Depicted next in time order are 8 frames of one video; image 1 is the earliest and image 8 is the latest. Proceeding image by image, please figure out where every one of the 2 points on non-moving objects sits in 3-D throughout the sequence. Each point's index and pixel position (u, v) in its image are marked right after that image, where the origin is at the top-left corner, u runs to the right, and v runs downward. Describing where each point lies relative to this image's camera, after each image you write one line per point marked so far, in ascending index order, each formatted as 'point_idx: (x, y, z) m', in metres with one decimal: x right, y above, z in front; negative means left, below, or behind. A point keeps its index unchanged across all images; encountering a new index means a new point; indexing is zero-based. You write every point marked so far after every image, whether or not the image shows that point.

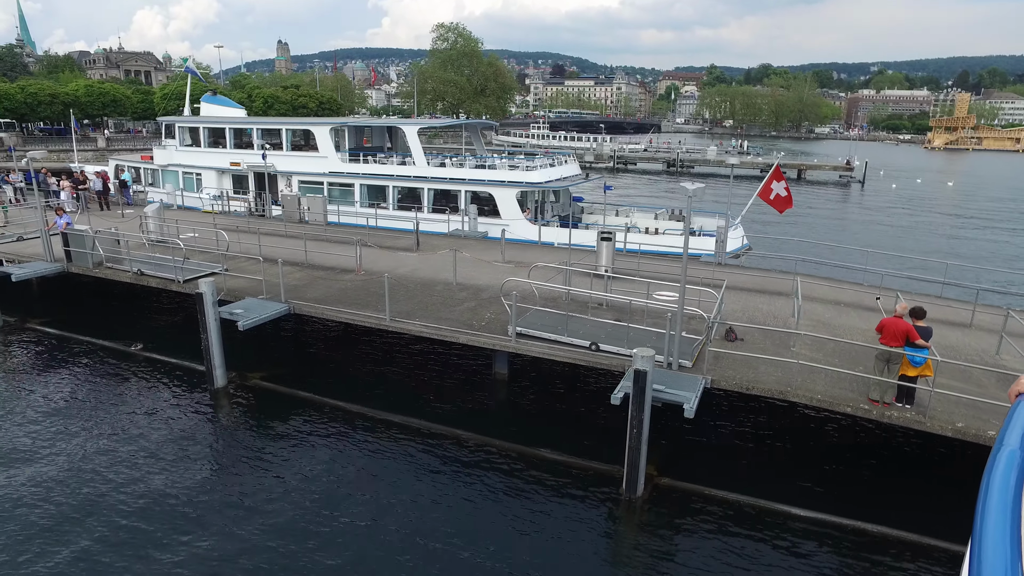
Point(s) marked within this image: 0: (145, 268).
0: (-9.1, +0.5, +16.1) m
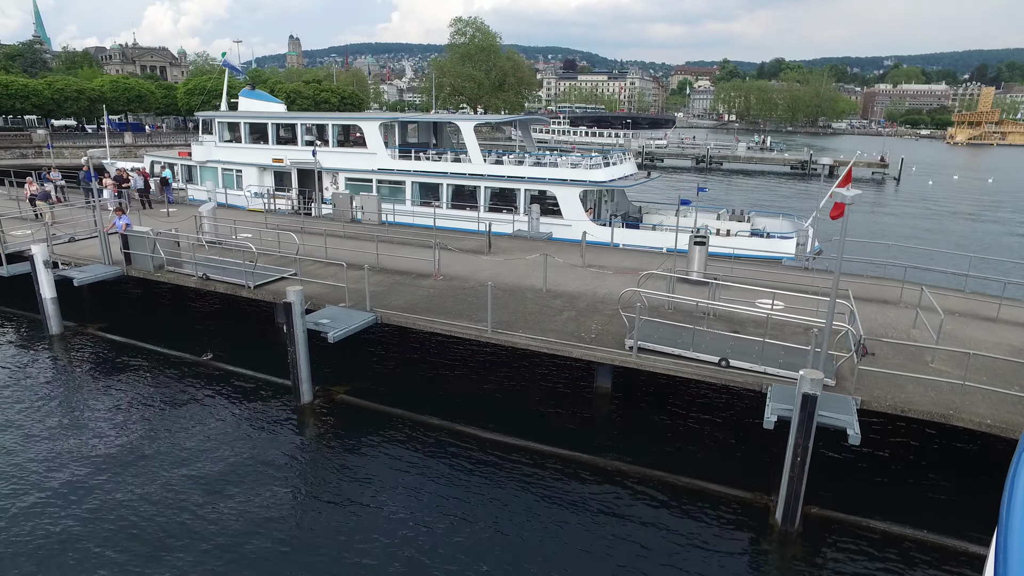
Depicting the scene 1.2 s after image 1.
0: (-7.1, +0.4, +15.3) m
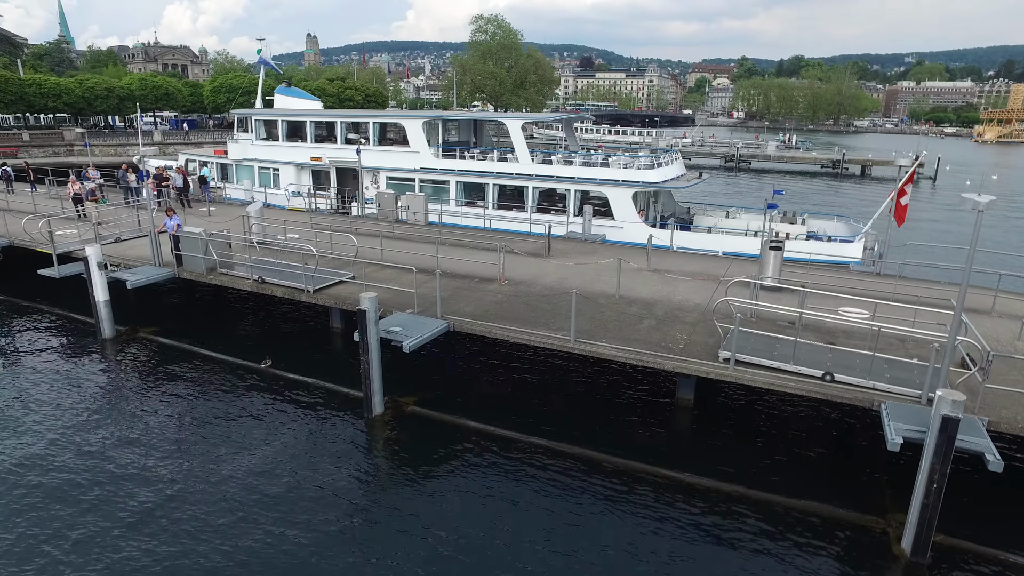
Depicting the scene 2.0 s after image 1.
0: (-5.6, +0.3, +14.9) m
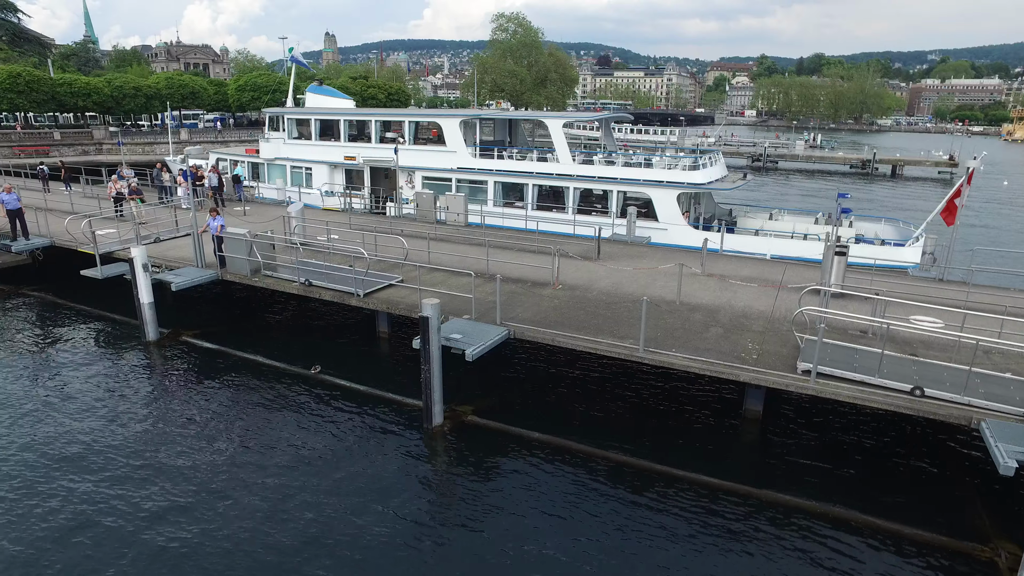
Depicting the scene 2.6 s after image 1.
0: (-4.4, +0.2, +14.5) m
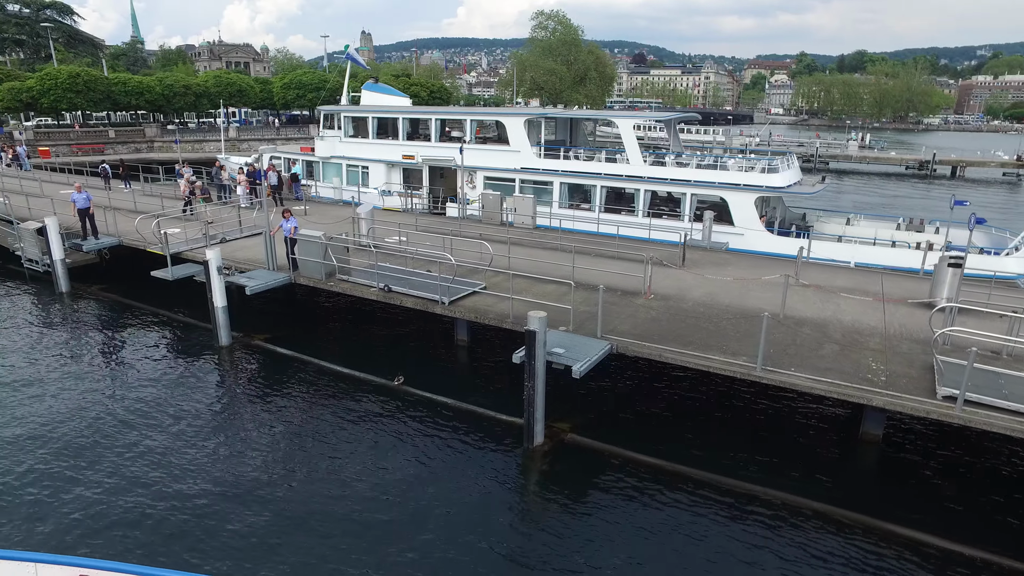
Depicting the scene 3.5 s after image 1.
0: (-2.6, +0.1, +14.0) m
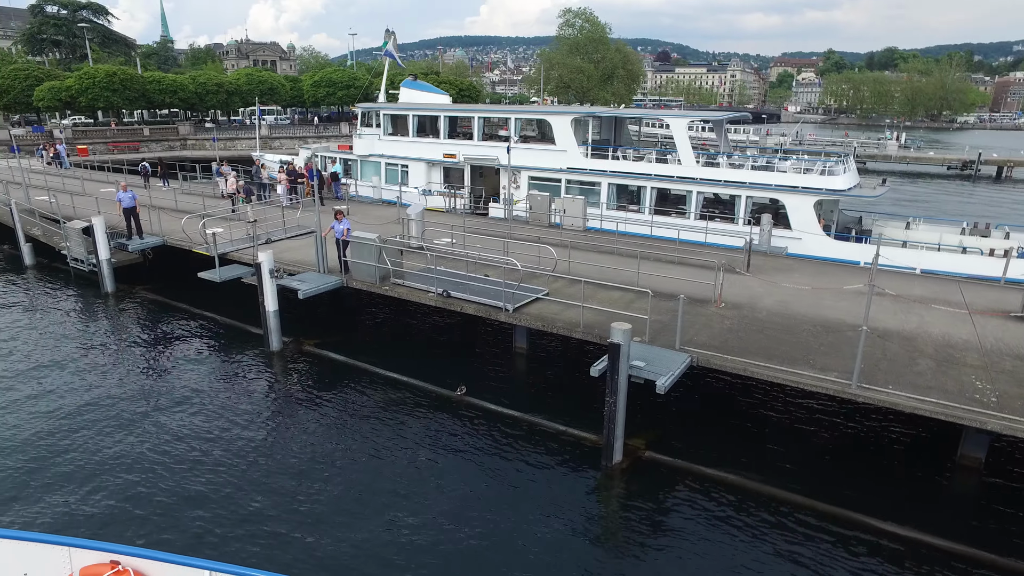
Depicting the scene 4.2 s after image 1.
0: (-1.3, 0.0, +13.6) m
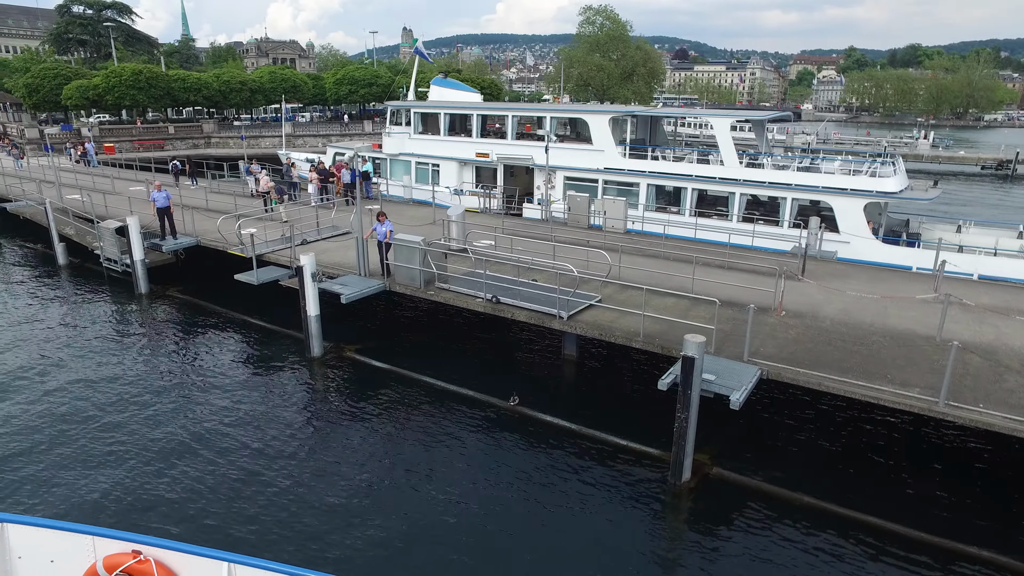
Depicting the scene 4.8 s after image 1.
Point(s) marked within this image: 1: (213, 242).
0: (-0.3, -0.1, +13.2) m
1: (-8.6, +1.3, +18.9) m
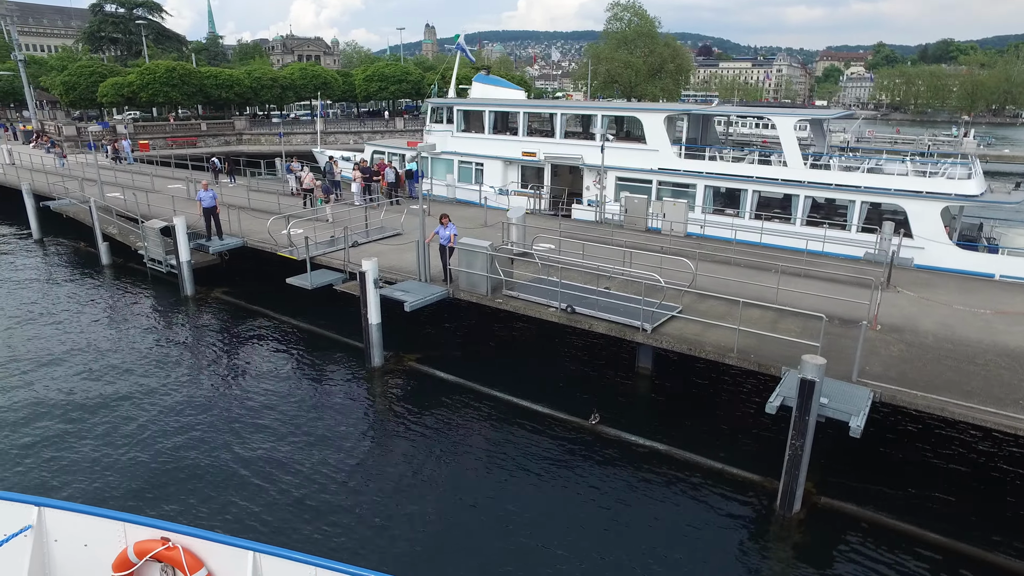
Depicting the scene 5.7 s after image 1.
0: (+1.1, -0.3, +12.5) m
1: (-7.0, +1.2, +18.5) m
